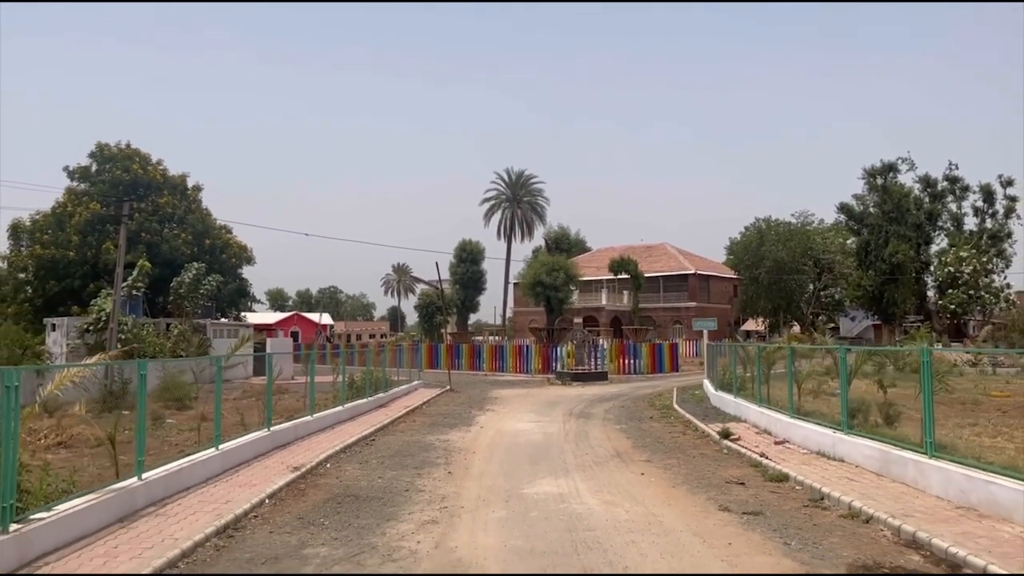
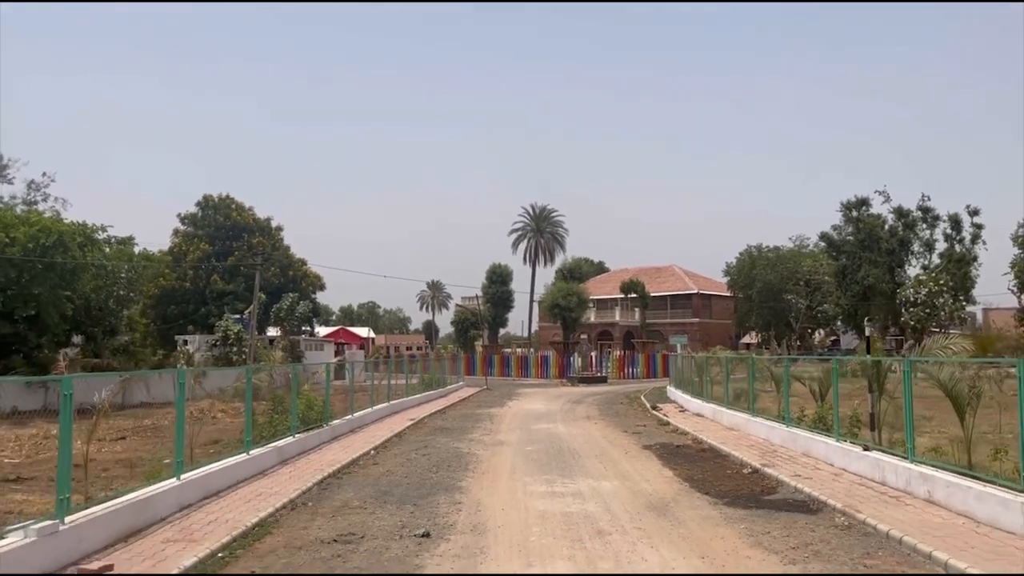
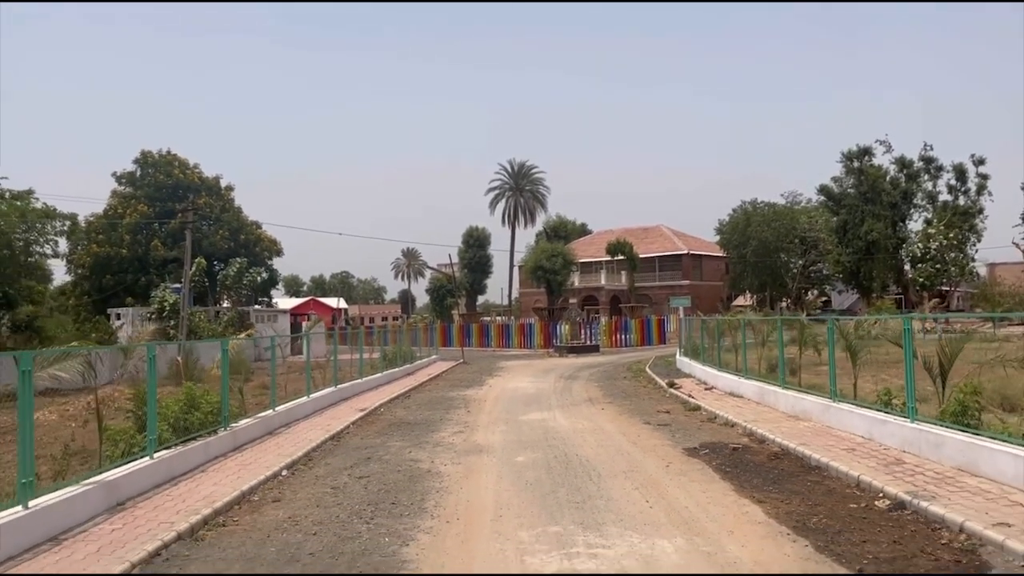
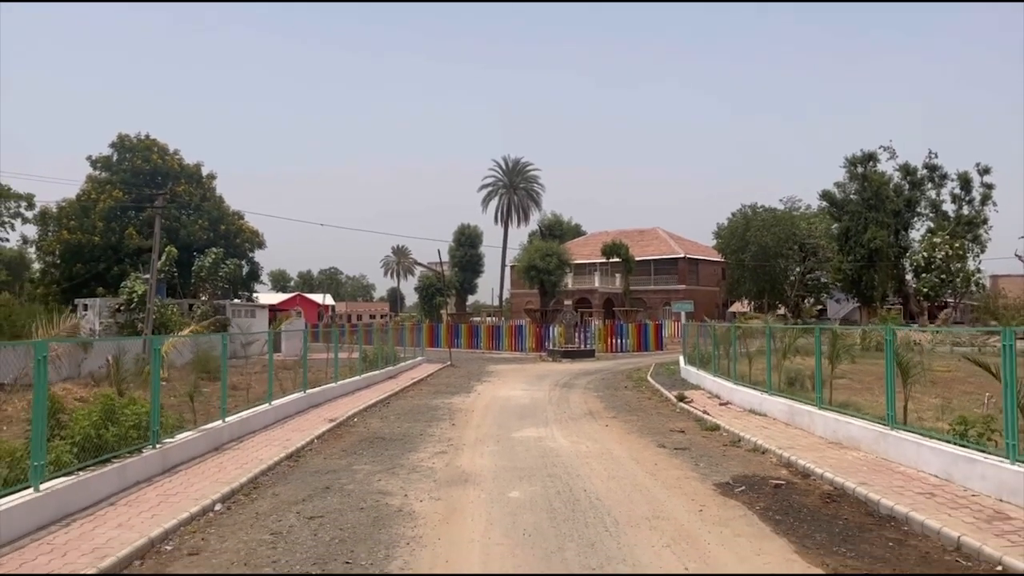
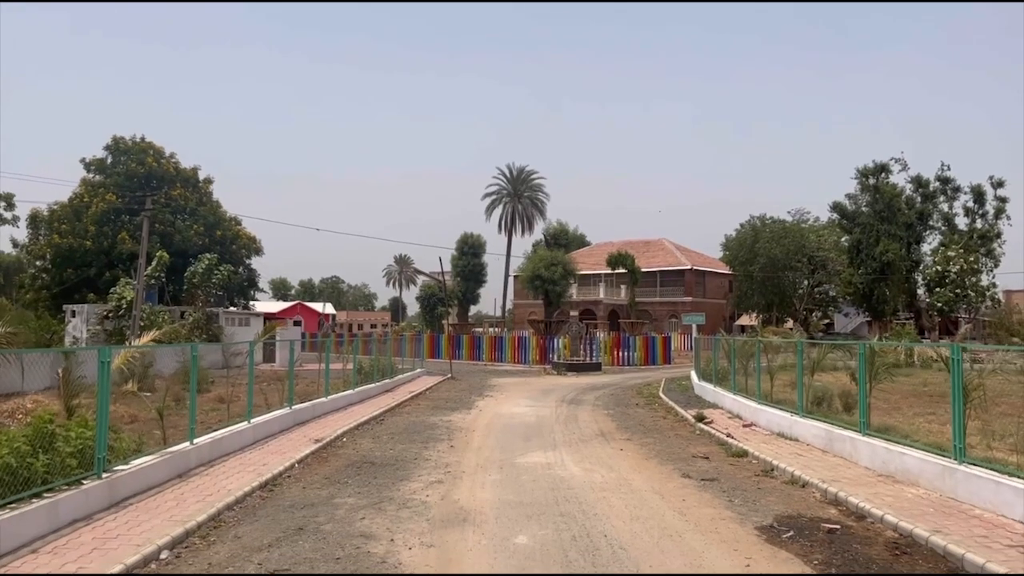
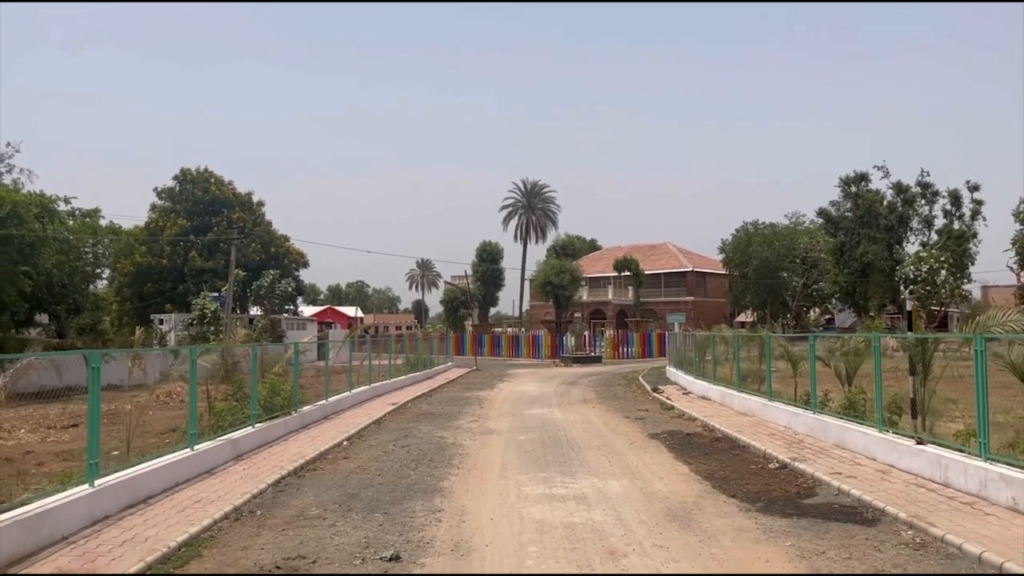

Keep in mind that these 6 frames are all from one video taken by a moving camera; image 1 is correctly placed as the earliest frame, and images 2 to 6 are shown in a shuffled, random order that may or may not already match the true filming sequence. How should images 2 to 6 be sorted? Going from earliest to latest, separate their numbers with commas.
5, 4, 3, 6, 2
